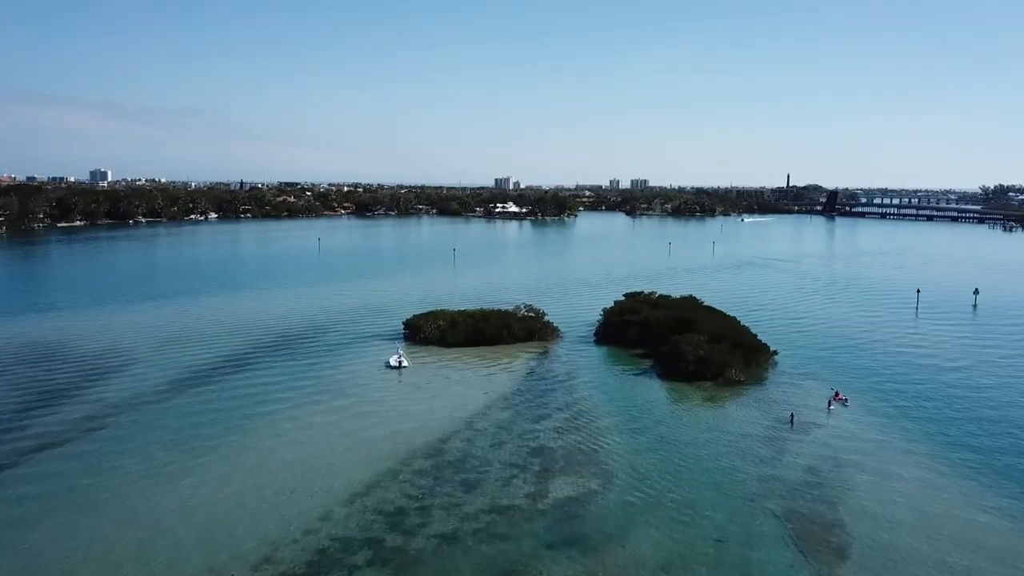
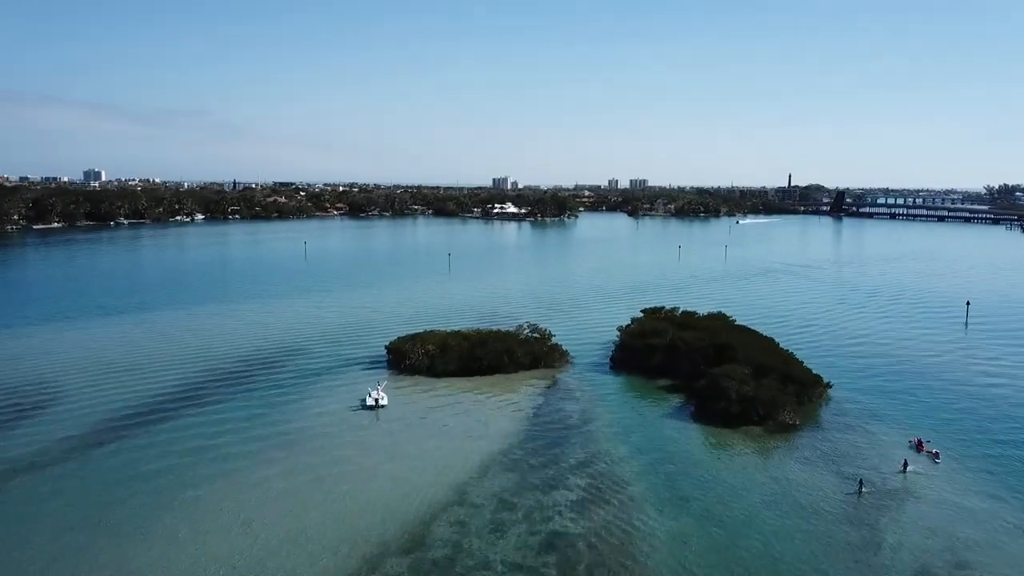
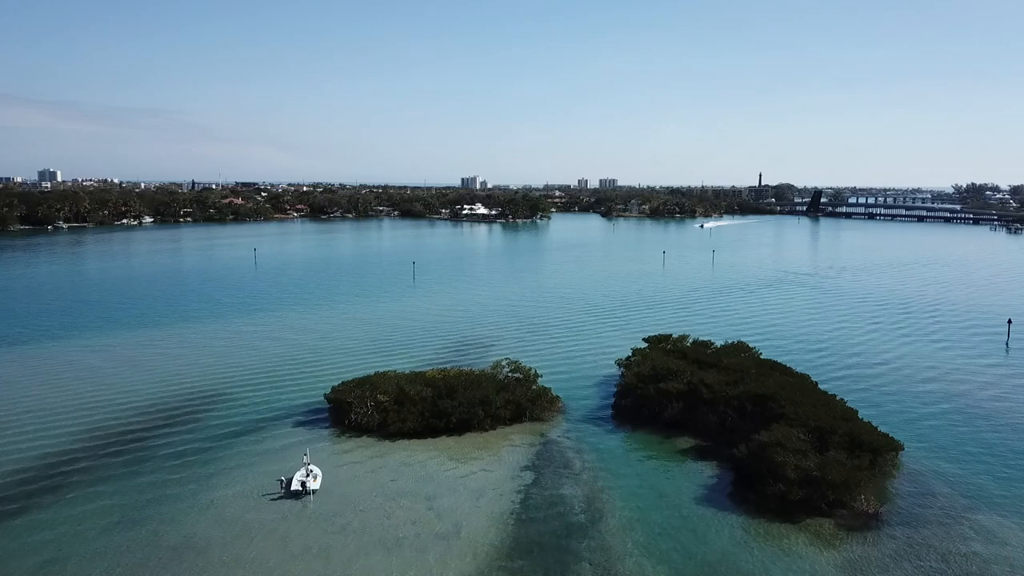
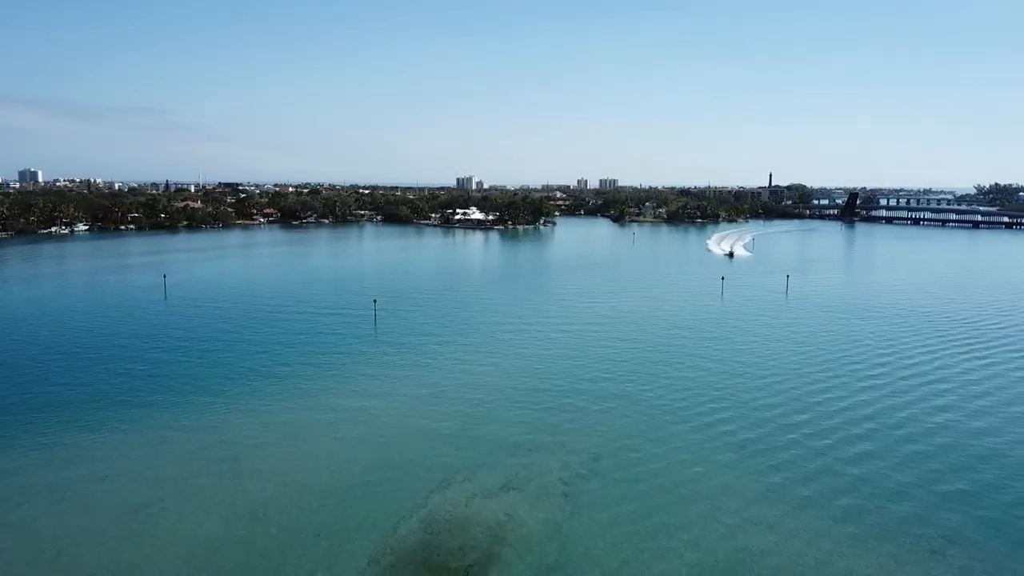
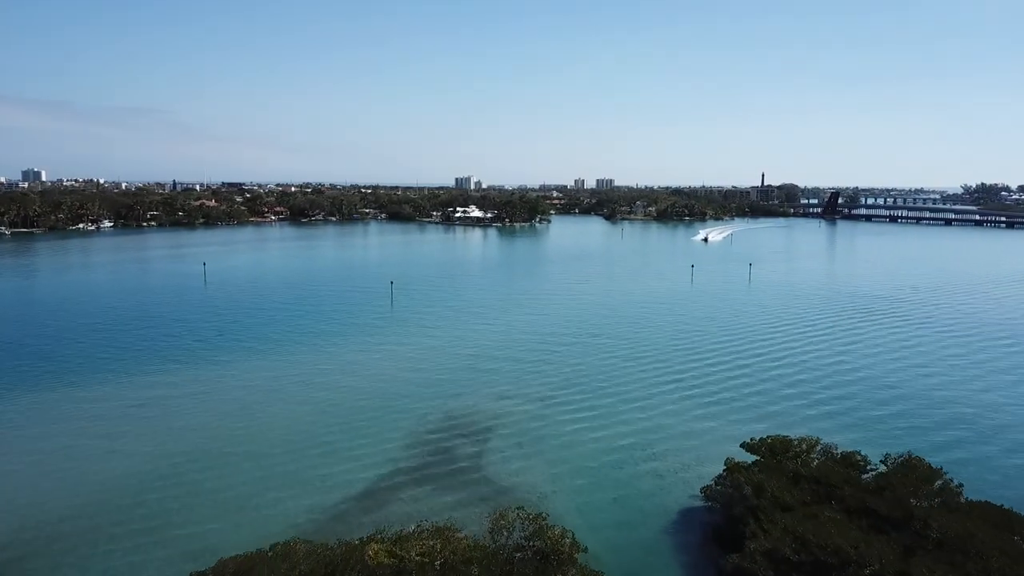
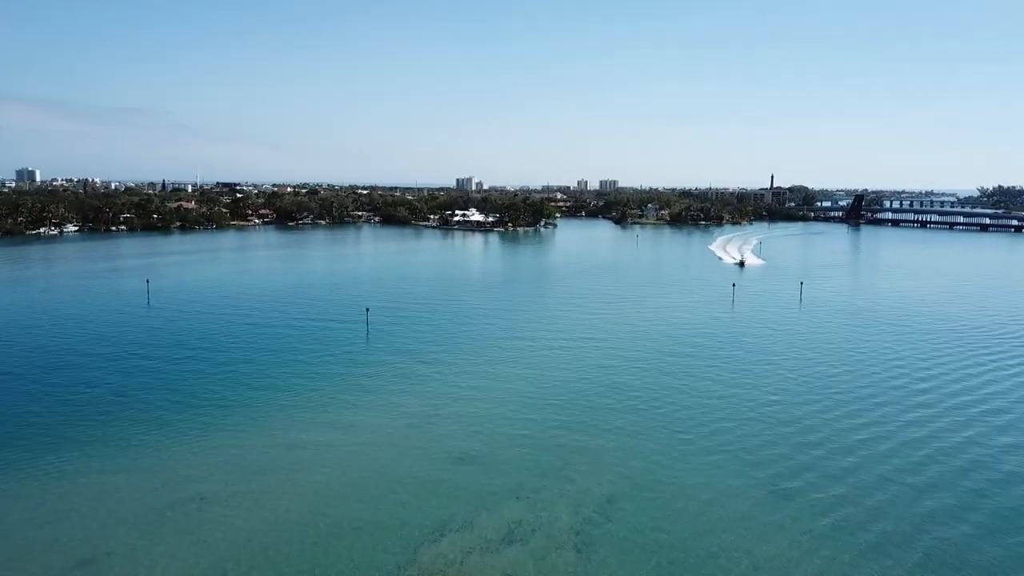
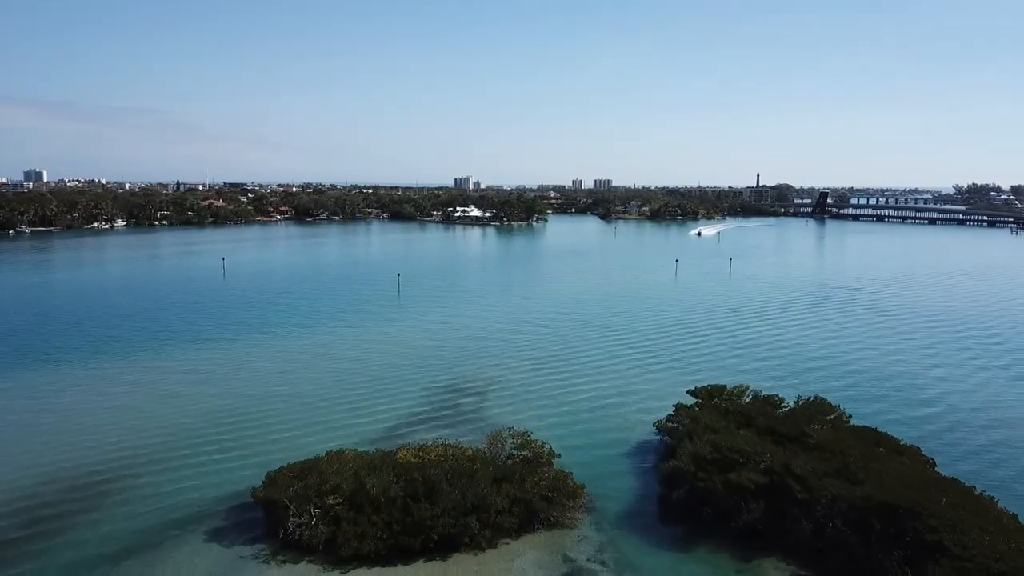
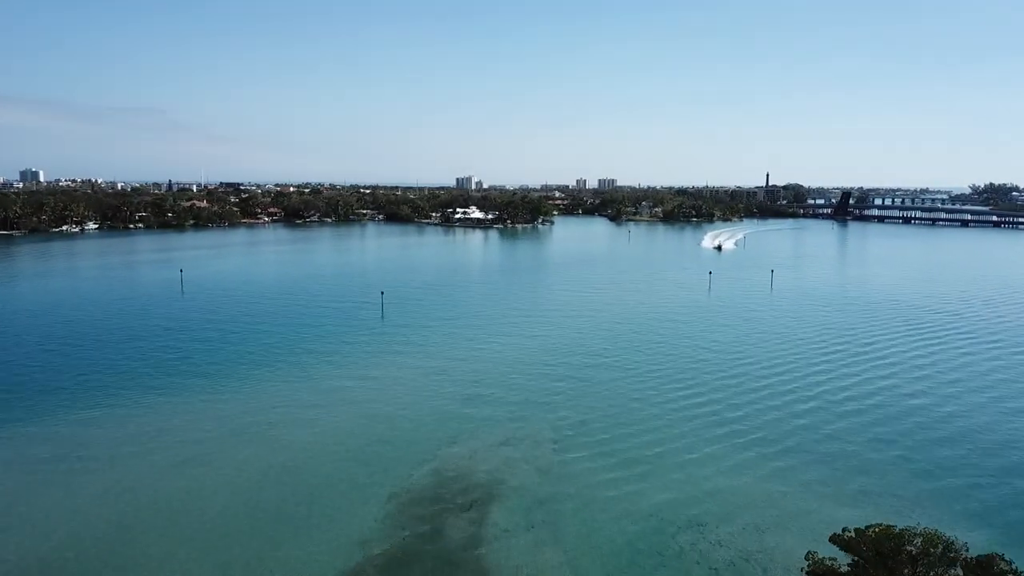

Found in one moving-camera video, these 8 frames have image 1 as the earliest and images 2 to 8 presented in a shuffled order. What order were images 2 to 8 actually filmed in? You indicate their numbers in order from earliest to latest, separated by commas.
2, 3, 7, 5, 8, 4, 6
